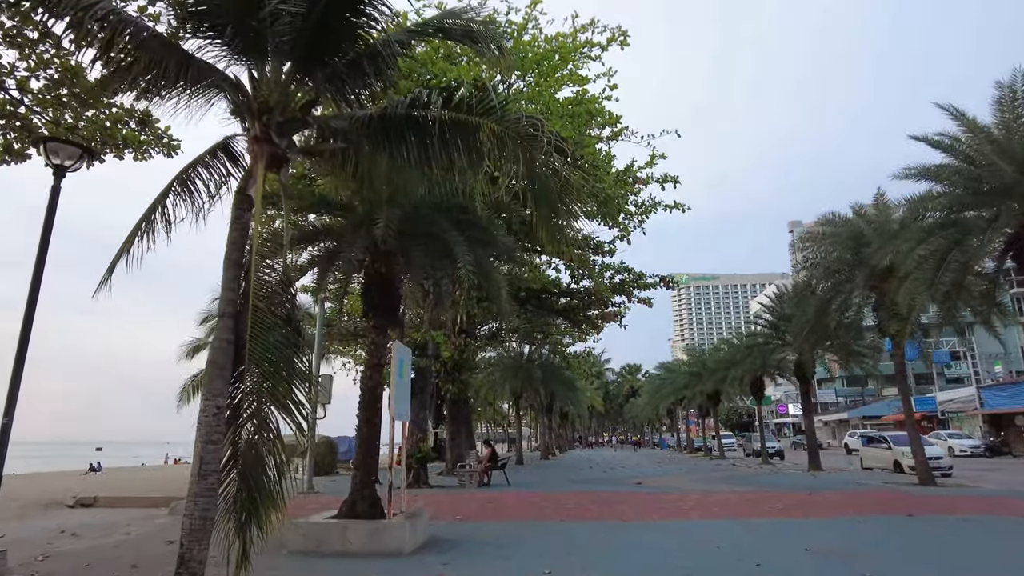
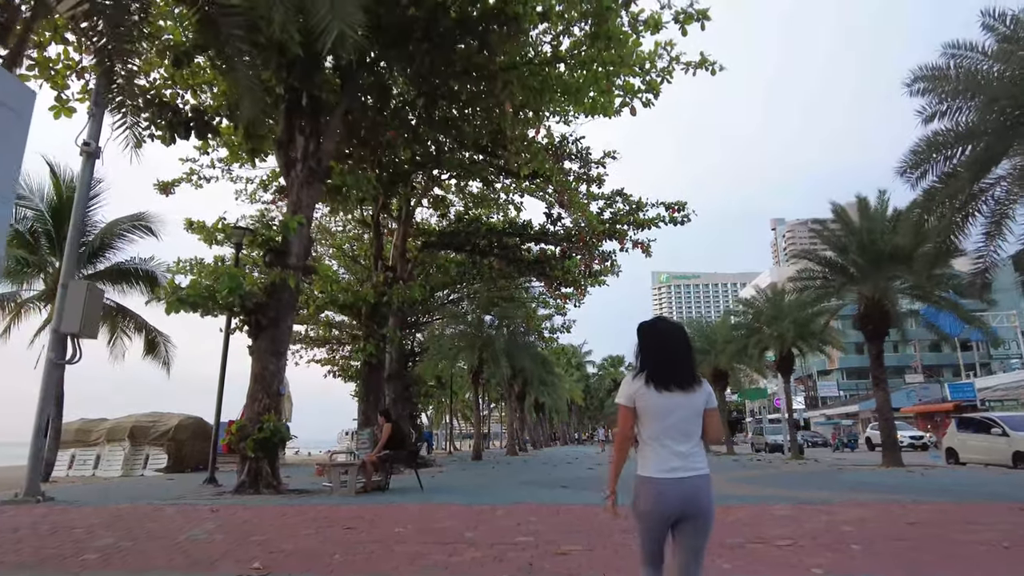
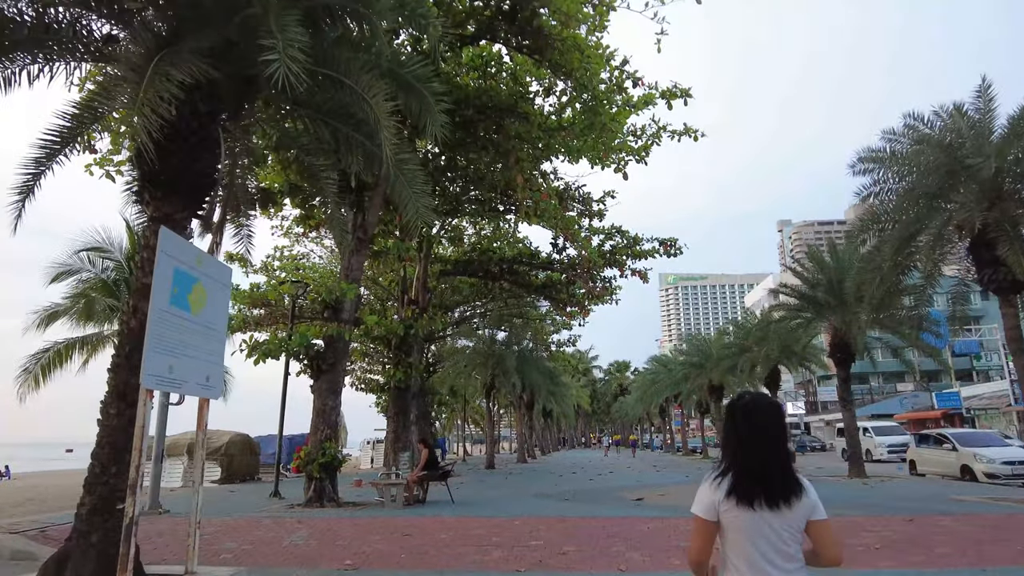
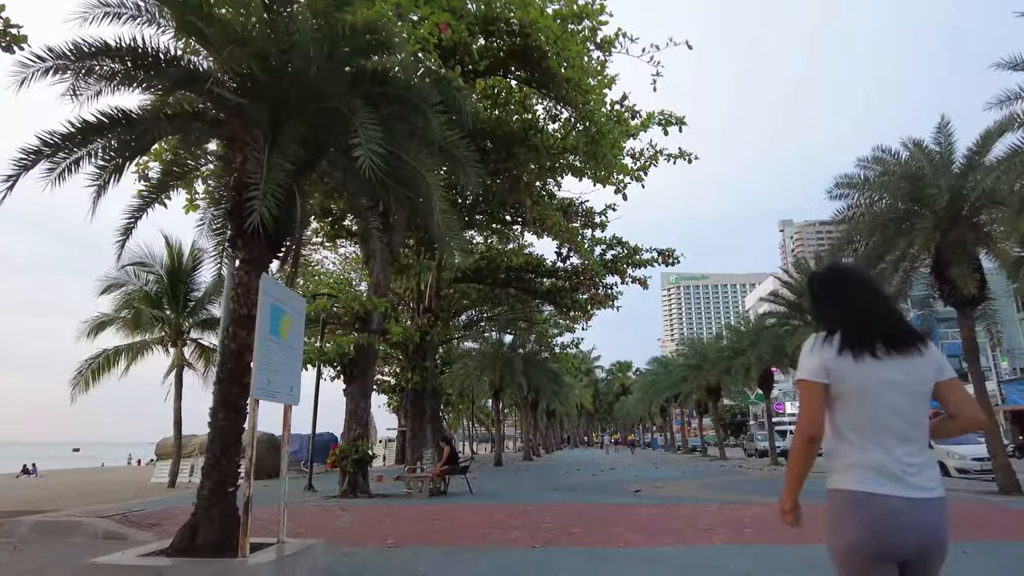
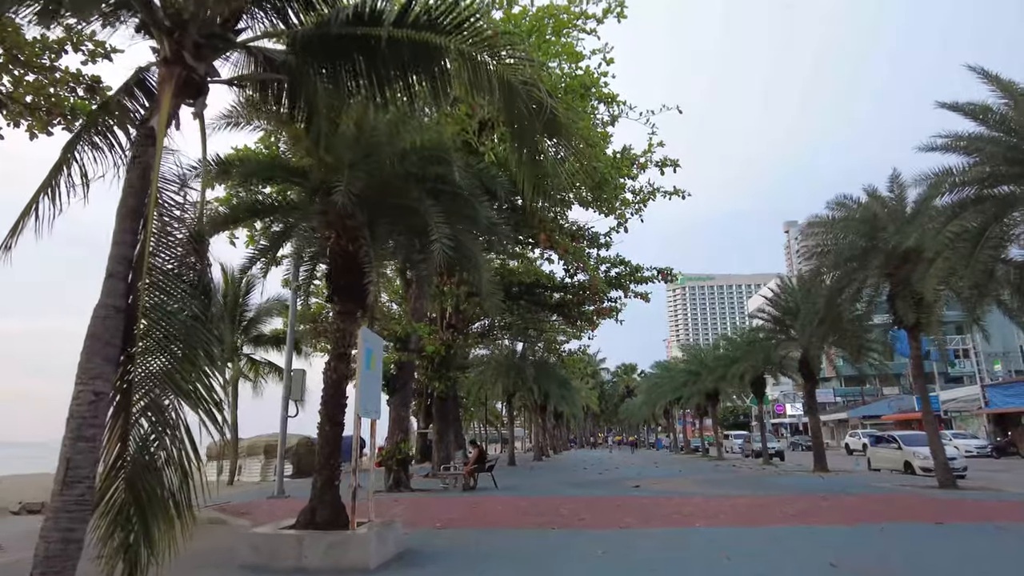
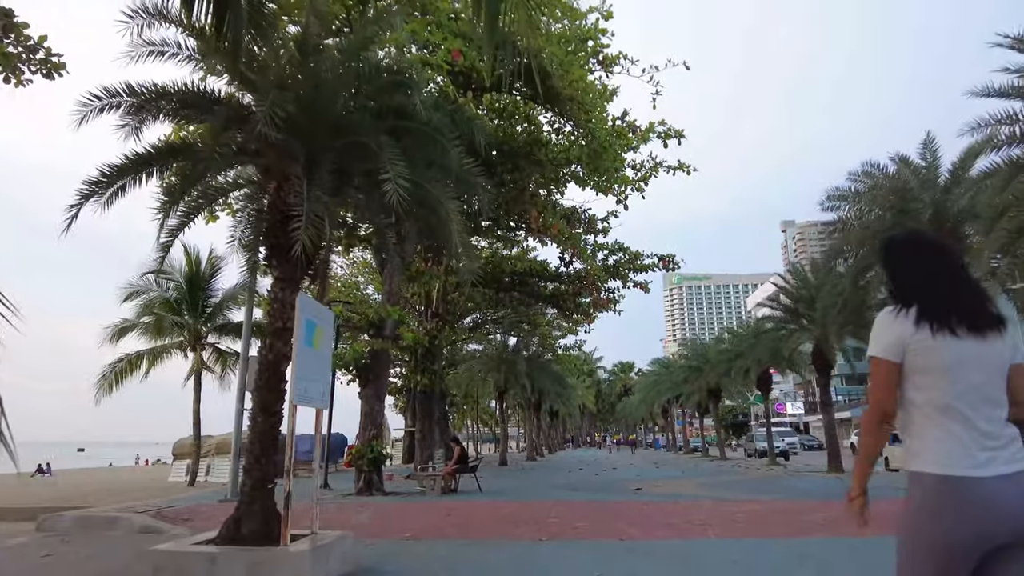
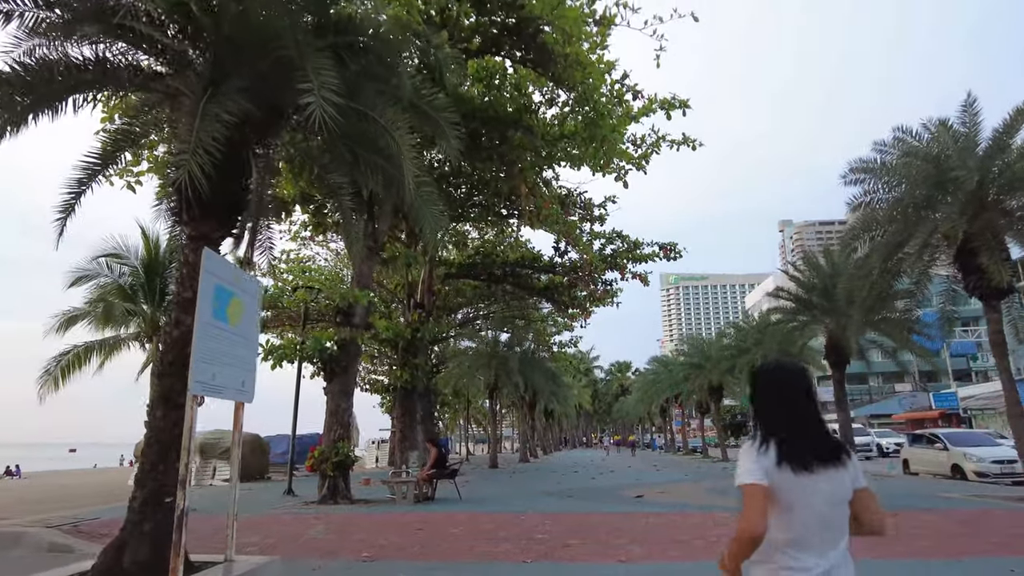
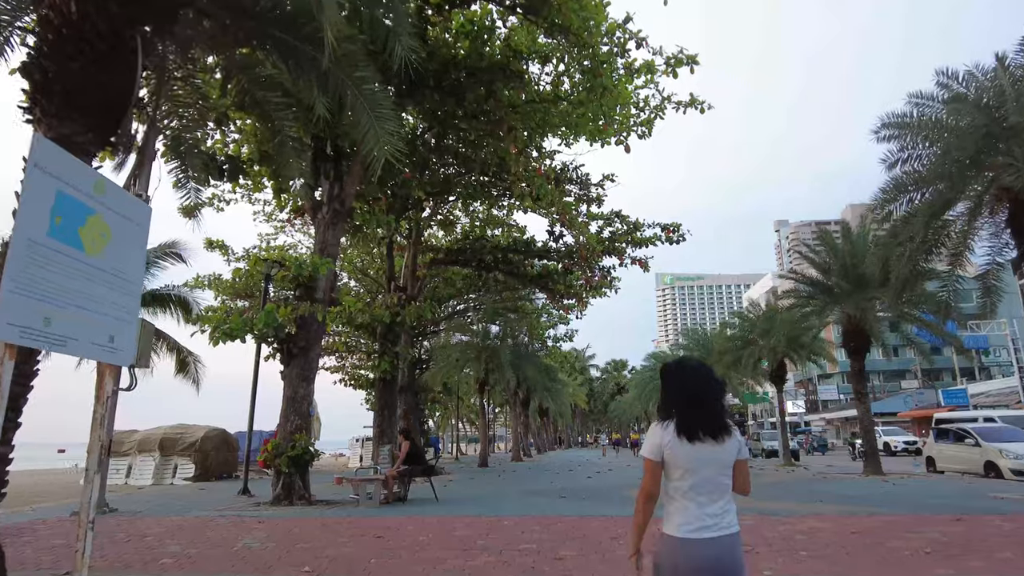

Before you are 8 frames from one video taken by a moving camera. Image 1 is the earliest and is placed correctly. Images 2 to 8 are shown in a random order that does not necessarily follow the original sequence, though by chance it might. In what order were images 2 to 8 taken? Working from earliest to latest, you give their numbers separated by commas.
5, 6, 4, 7, 3, 8, 2
